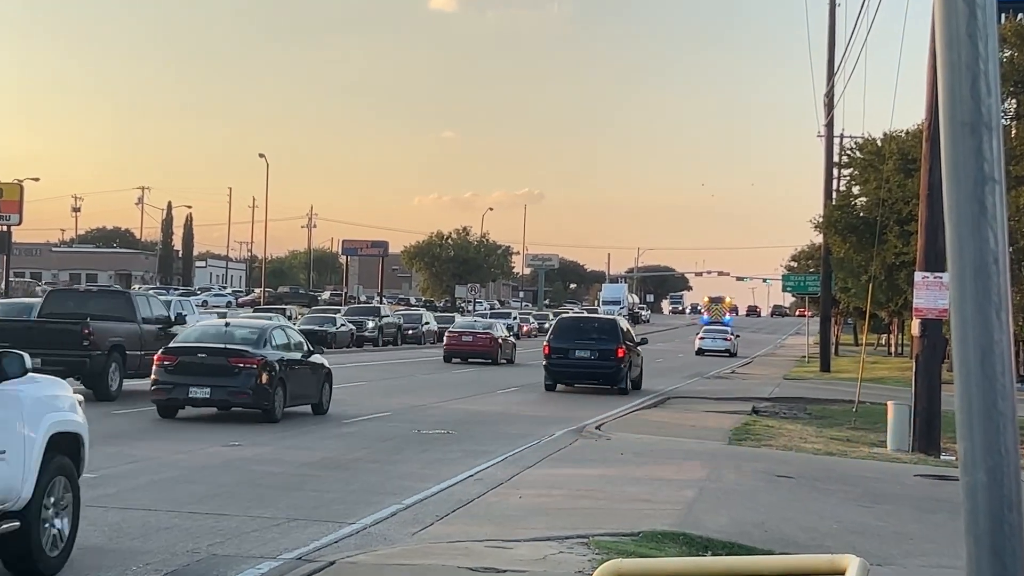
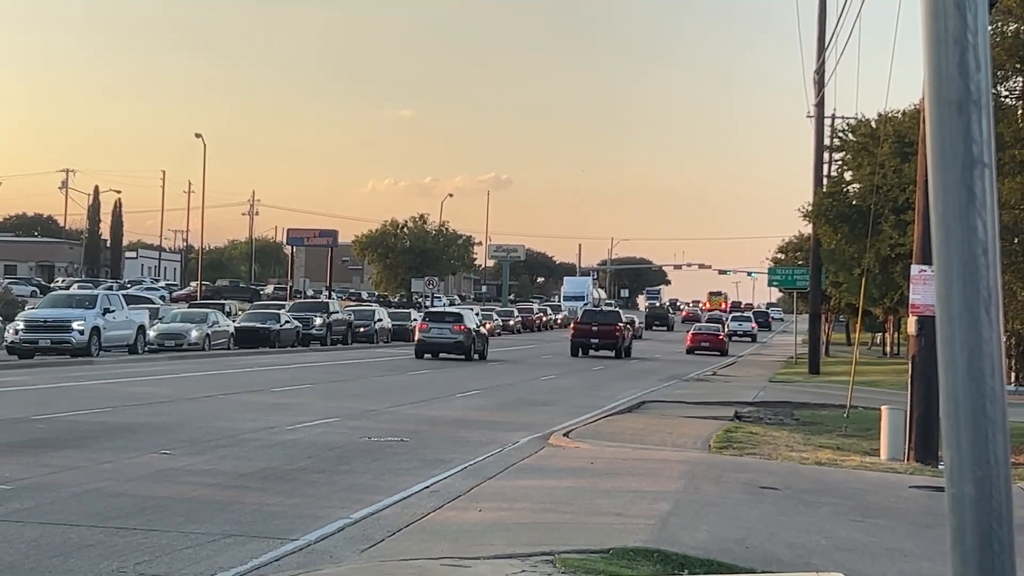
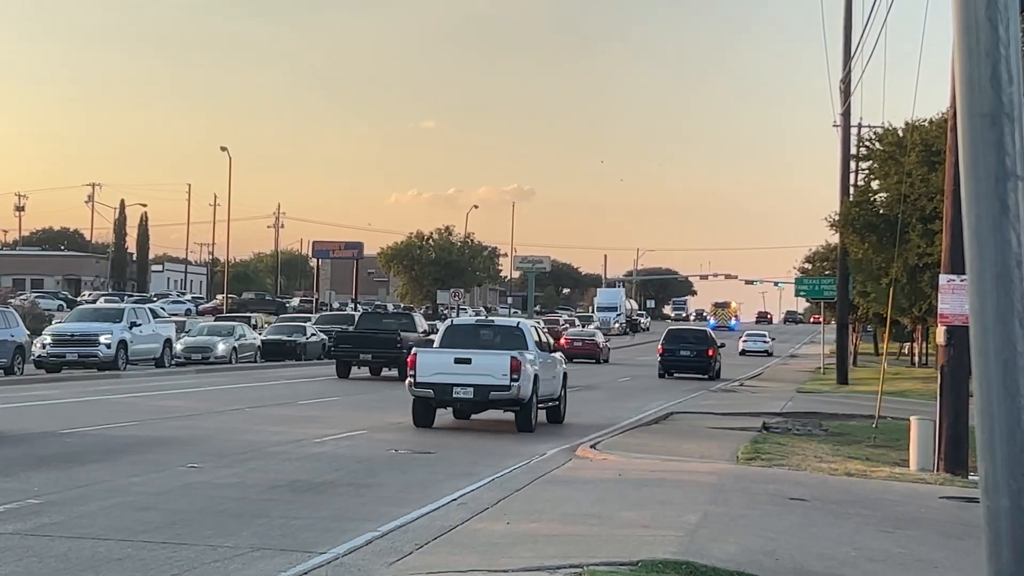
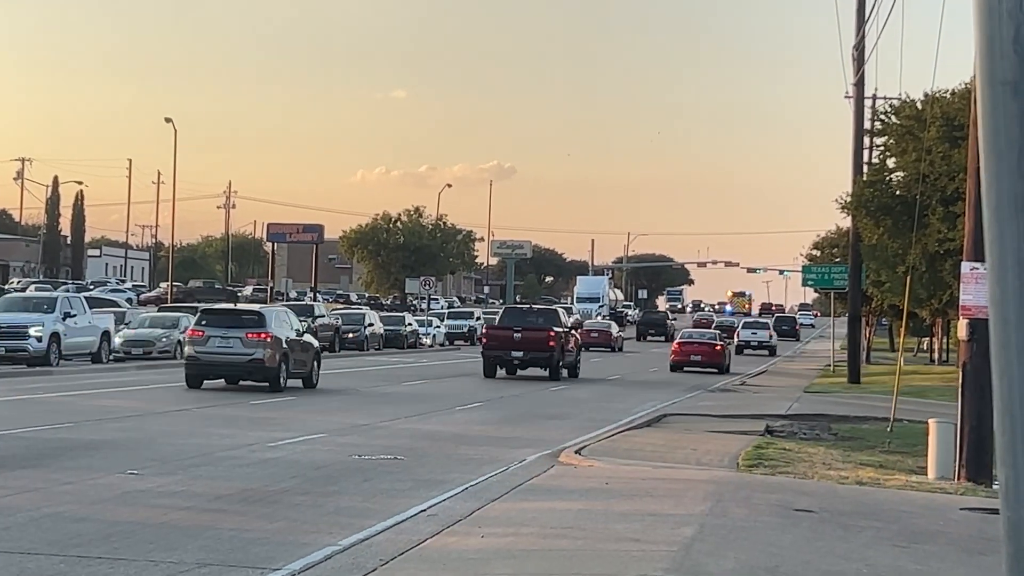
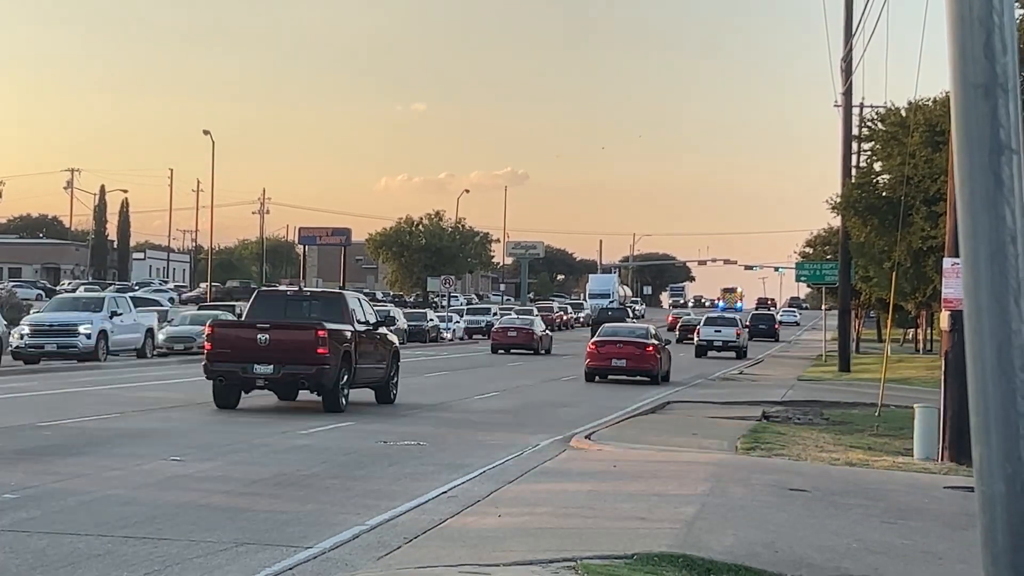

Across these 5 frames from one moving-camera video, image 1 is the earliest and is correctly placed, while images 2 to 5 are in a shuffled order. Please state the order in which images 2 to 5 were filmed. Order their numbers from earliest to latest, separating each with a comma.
3, 5, 4, 2
